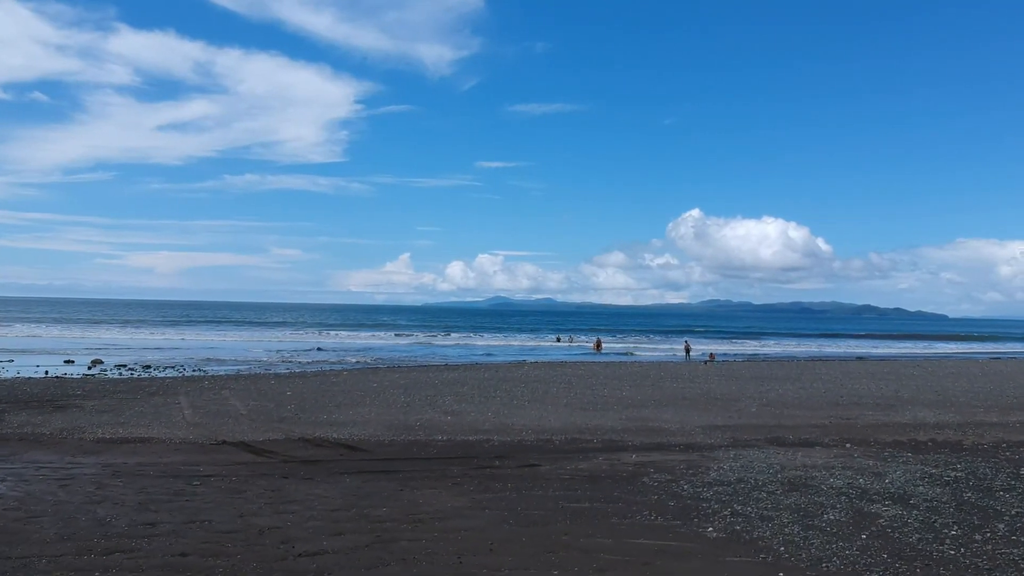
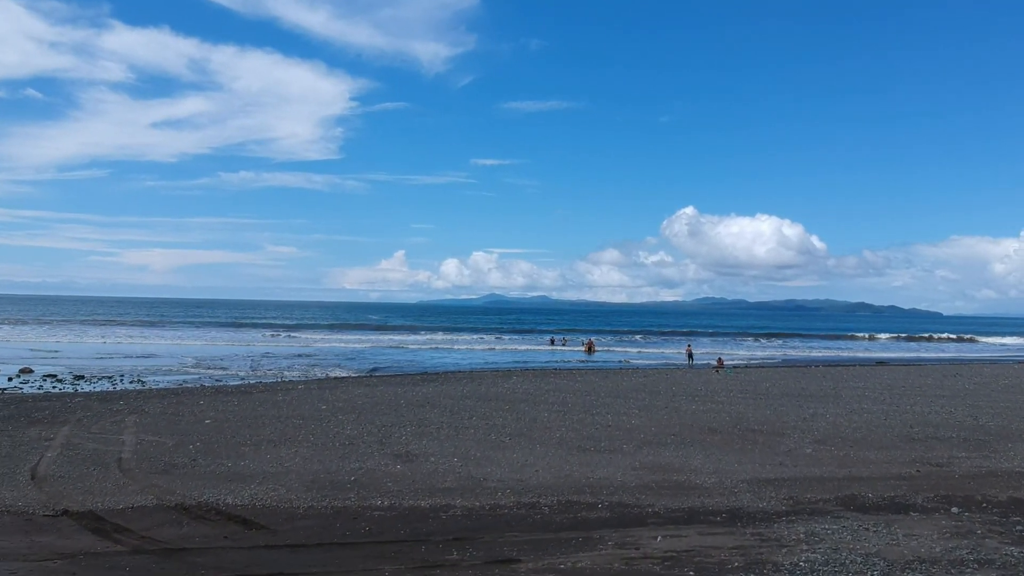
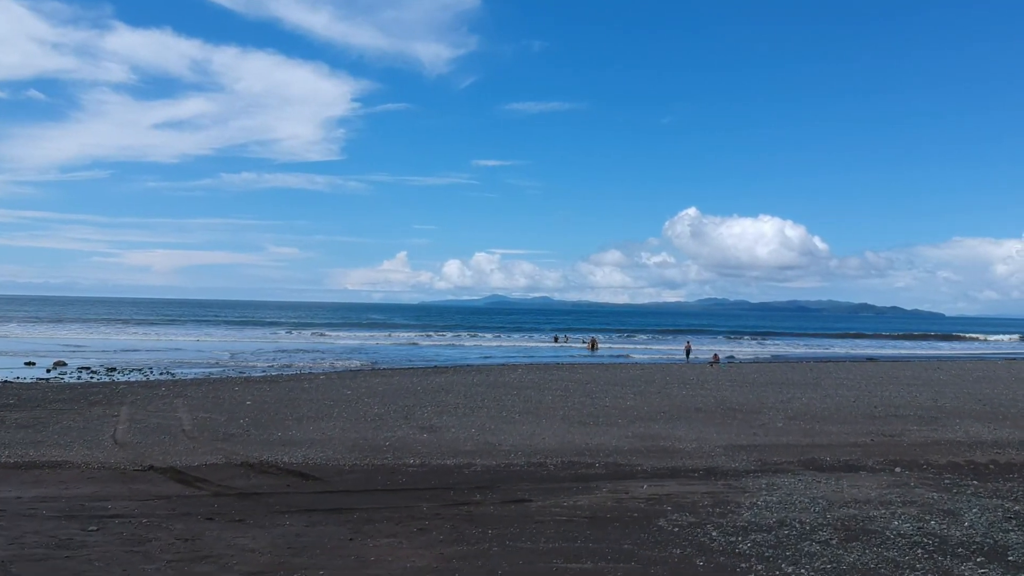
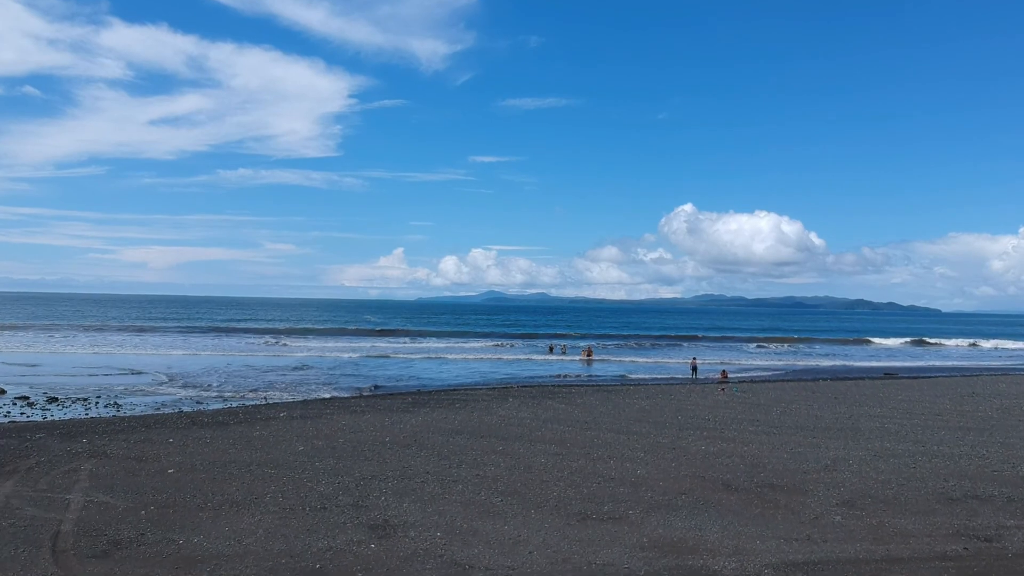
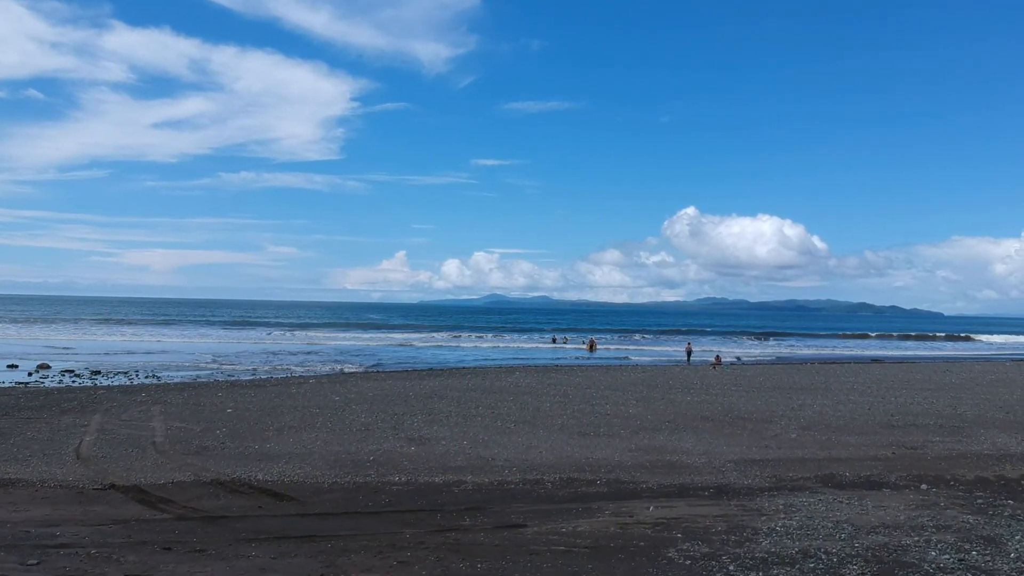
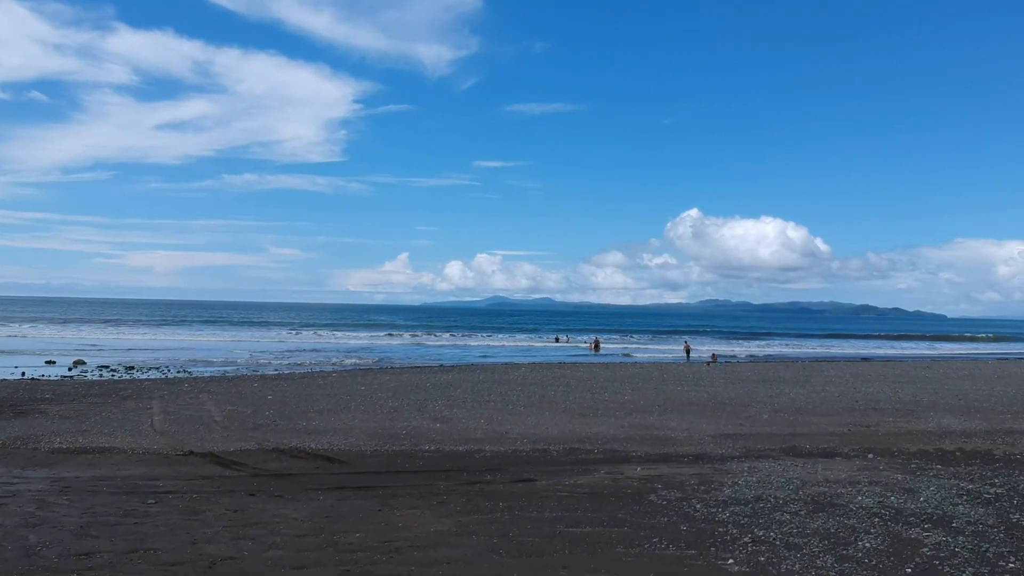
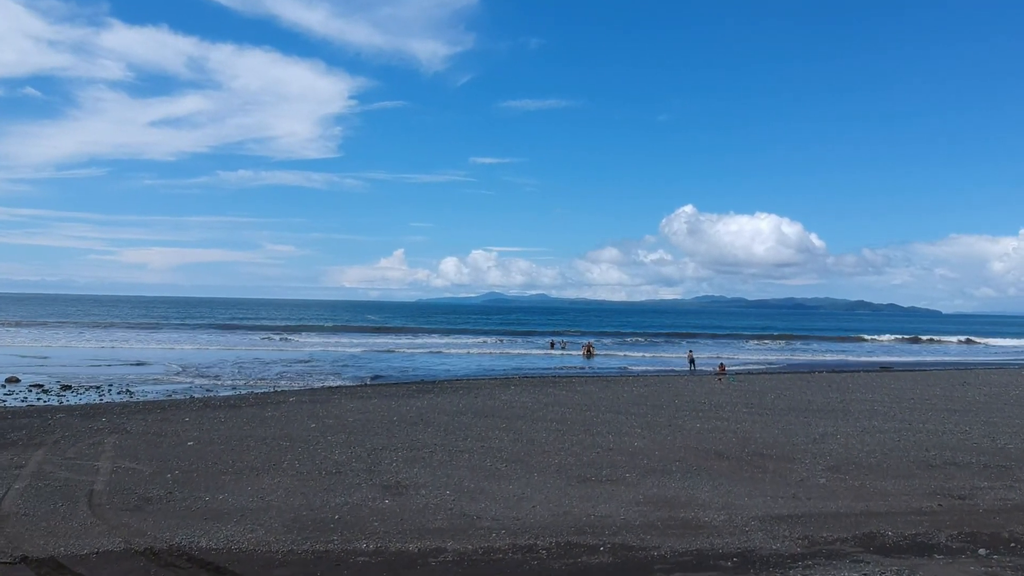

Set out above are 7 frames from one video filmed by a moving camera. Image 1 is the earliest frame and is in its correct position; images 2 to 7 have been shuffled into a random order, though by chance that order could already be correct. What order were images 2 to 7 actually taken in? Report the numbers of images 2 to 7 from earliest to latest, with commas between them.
6, 3, 5, 2, 7, 4
